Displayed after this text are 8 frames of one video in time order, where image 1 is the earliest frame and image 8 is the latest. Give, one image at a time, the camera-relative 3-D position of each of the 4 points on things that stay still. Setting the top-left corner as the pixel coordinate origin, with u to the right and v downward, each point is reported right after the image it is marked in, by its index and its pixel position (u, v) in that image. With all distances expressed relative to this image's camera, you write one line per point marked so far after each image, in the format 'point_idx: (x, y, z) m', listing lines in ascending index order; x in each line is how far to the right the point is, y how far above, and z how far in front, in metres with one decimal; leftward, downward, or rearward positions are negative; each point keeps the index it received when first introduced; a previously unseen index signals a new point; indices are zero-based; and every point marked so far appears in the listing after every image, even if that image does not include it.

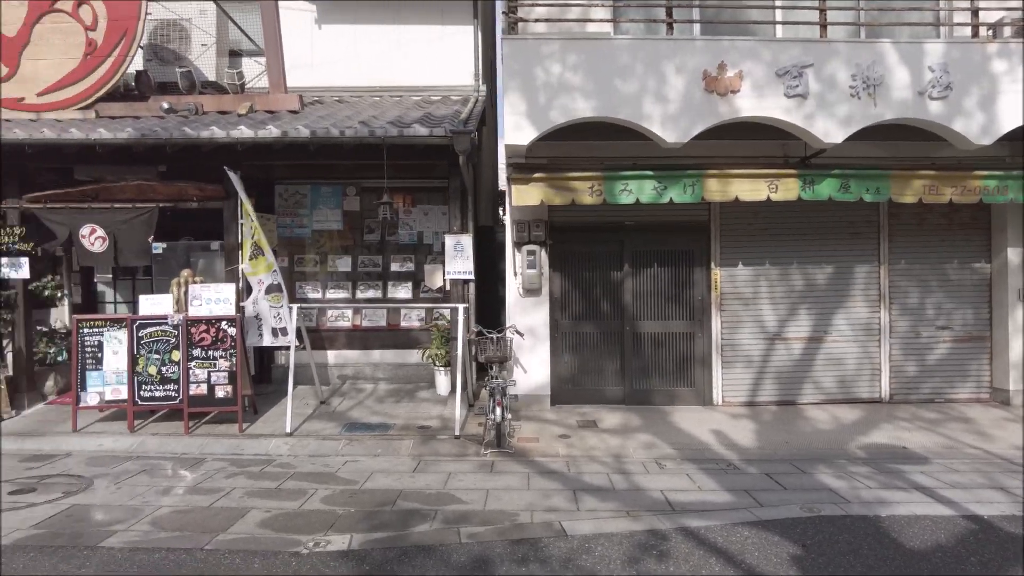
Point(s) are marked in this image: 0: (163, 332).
0: (-3.7, -0.5, +7.1) m
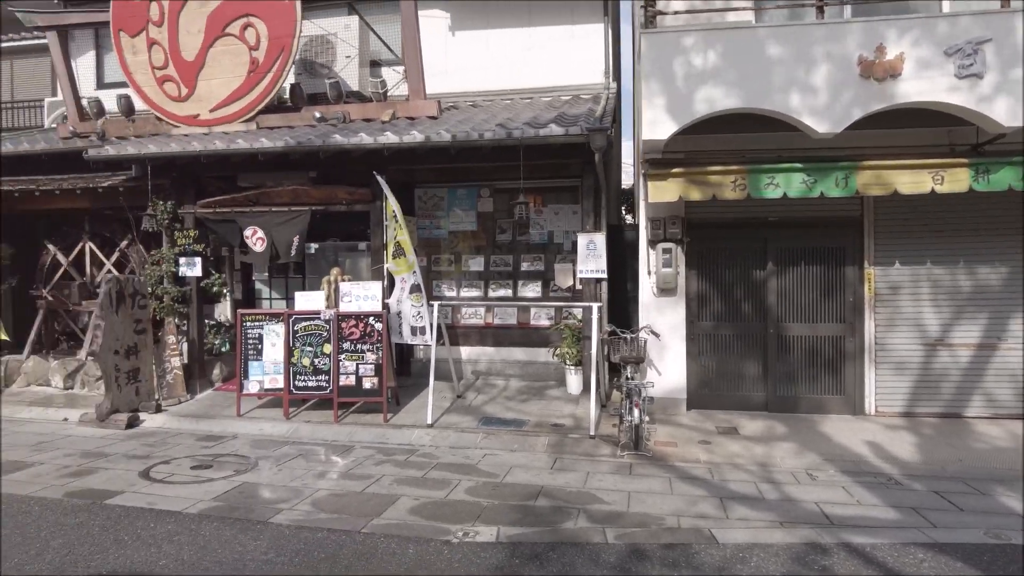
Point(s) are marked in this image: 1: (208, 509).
0: (-2.3, -0.4, +7.6) m
1: (-2.2, -1.6, +4.8) m
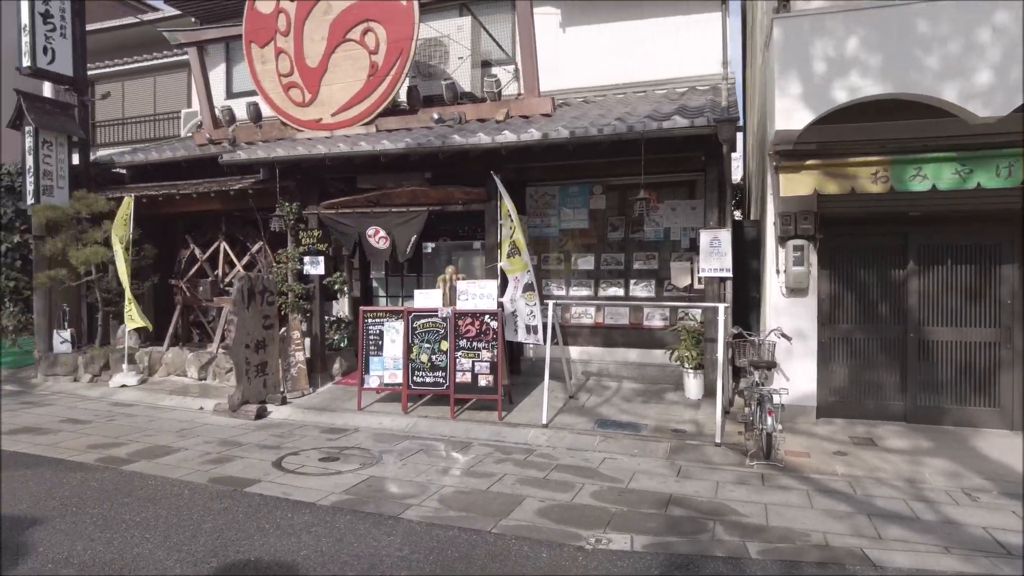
0: (-0.9, -0.4, +7.7) m
1: (-1.3, -1.6, +4.9) m
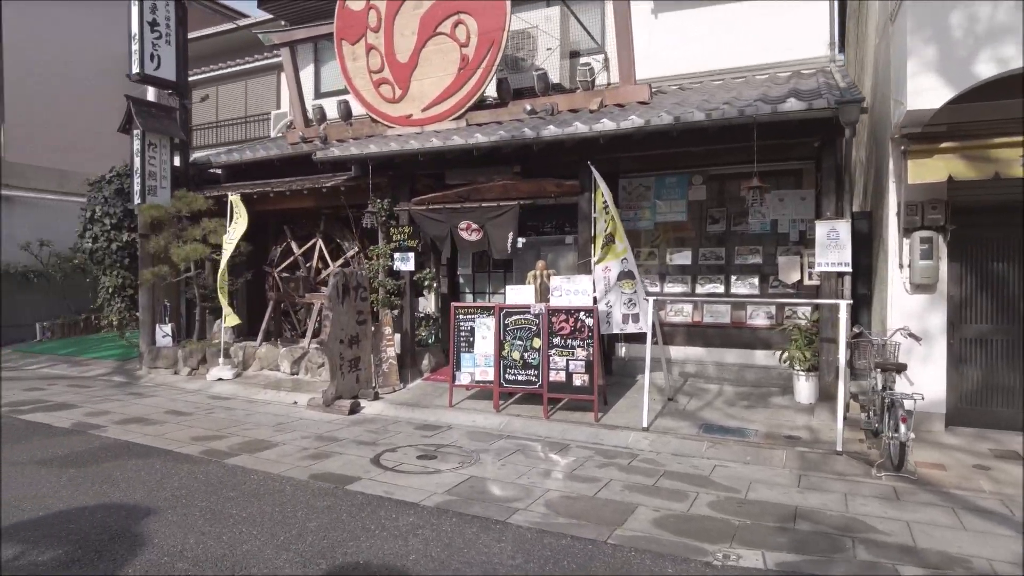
0: (+0.1, -0.4, +7.5) m
1: (-0.5, -1.5, +4.8) m
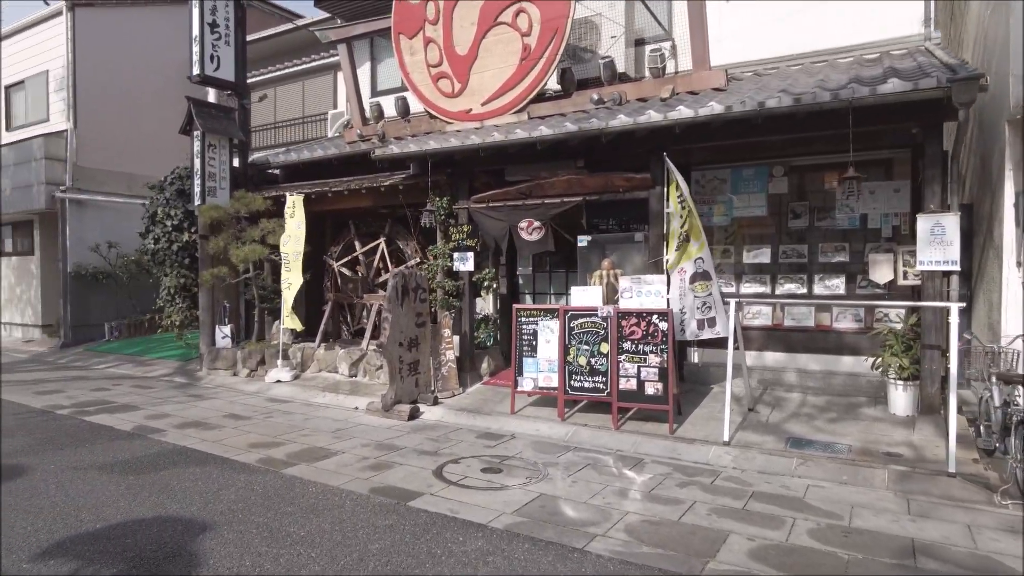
0: (+0.9, -0.4, +7.0) m
1: (0.0, -1.6, +4.4) m
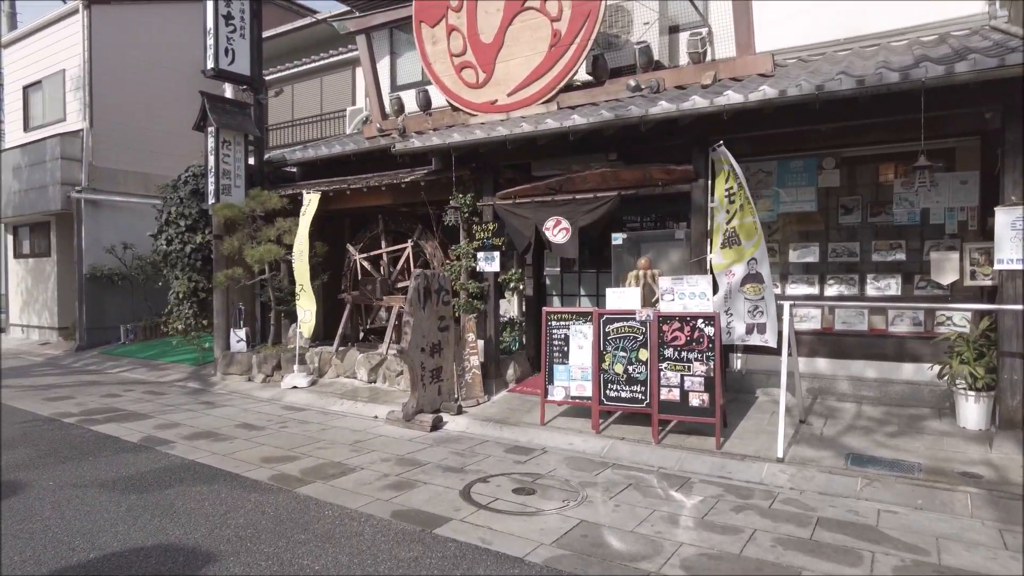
0: (+1.2, -0.4, +6.5) m
1: (+0.3, -1.6, +3.9) m
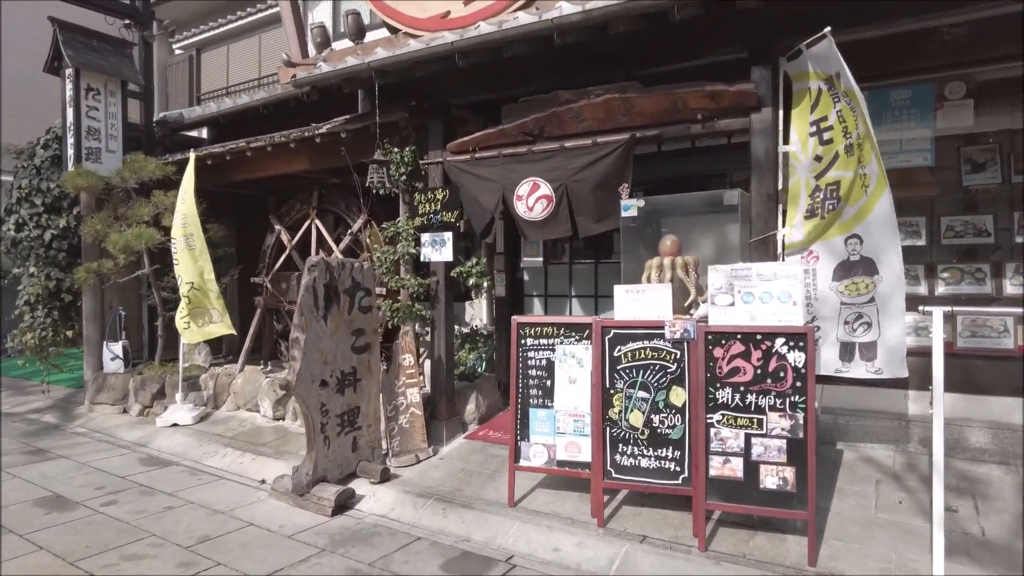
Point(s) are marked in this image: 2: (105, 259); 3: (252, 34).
0: (+0.8, -0.4, +3.9) m
1: (0.0, -1.6, +1.2) m
2: (-4.6, +0.3, +7.6) m
3: (-5.2, +5.0, +13.0) m
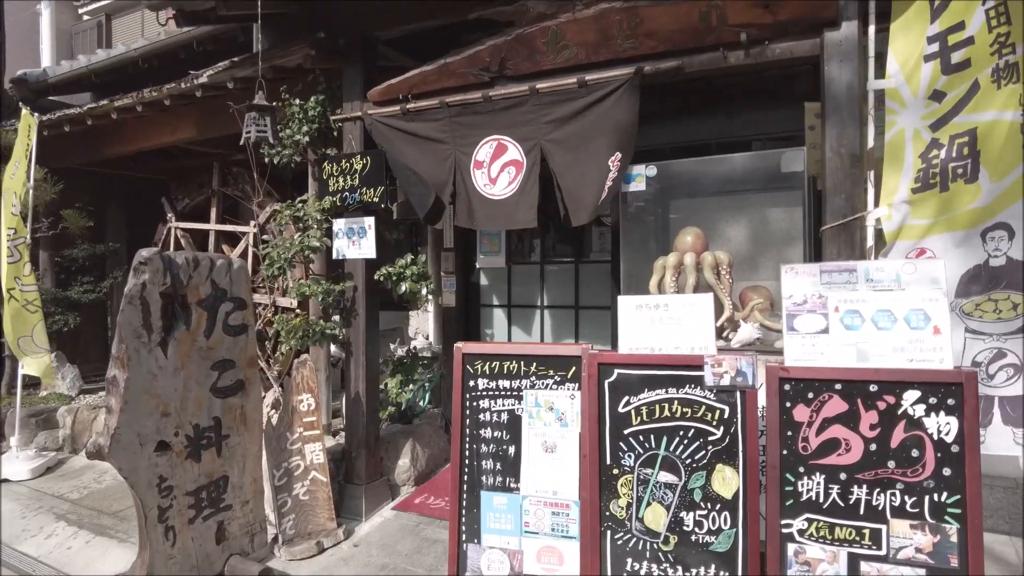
0: (+0.6, -0.4, +2.3) m
1: (-0.1, -1.6, -0.4) m
2: (-5.0, +0.3, +5.7) m
3: (-5.9, +5.0, +11.2) m
